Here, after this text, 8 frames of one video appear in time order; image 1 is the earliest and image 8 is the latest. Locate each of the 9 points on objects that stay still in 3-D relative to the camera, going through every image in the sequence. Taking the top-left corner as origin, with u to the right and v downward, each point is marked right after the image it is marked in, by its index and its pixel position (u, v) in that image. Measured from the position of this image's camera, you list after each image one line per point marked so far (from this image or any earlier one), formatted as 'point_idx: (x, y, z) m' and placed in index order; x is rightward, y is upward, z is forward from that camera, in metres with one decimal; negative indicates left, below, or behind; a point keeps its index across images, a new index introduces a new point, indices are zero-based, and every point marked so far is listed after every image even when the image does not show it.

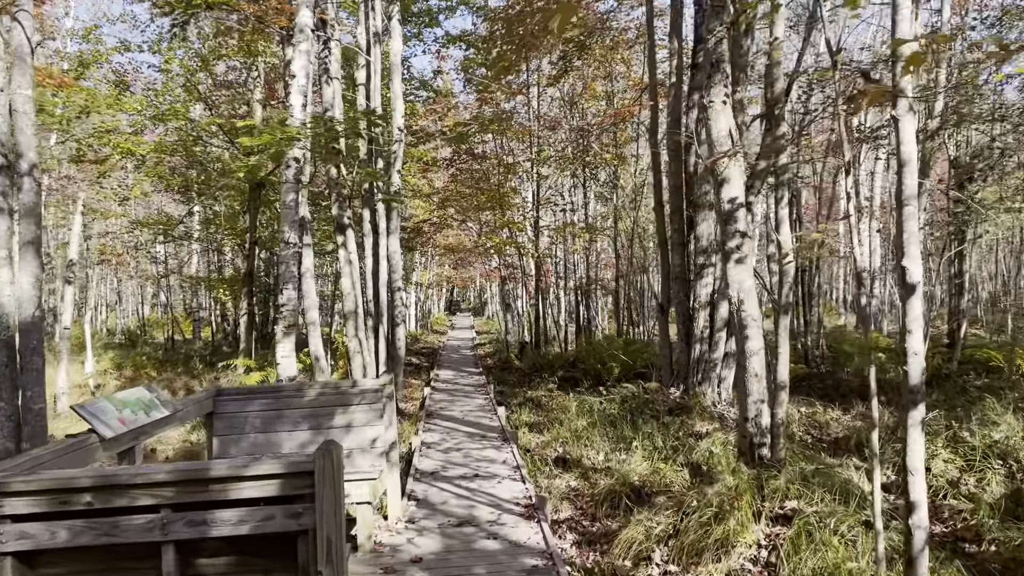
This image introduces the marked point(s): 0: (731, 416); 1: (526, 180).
0: (+2.1, -1.3, +8.2) m
1: (+0.3, +2.2, +16.8) m
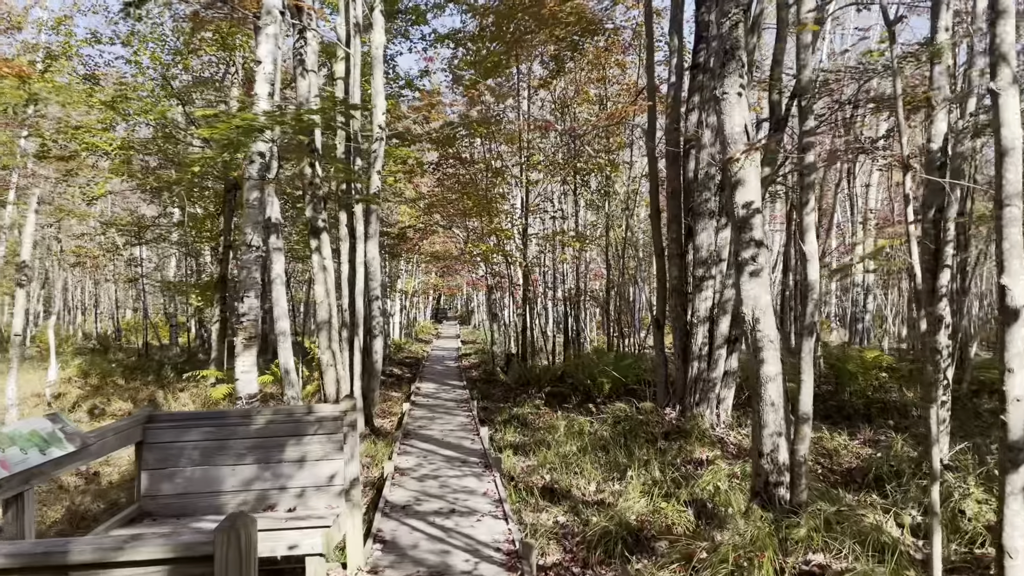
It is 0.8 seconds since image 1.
0: (+2.0, -1.4, +7.6) m
1: (+0.1, +2.0, +16.1) m
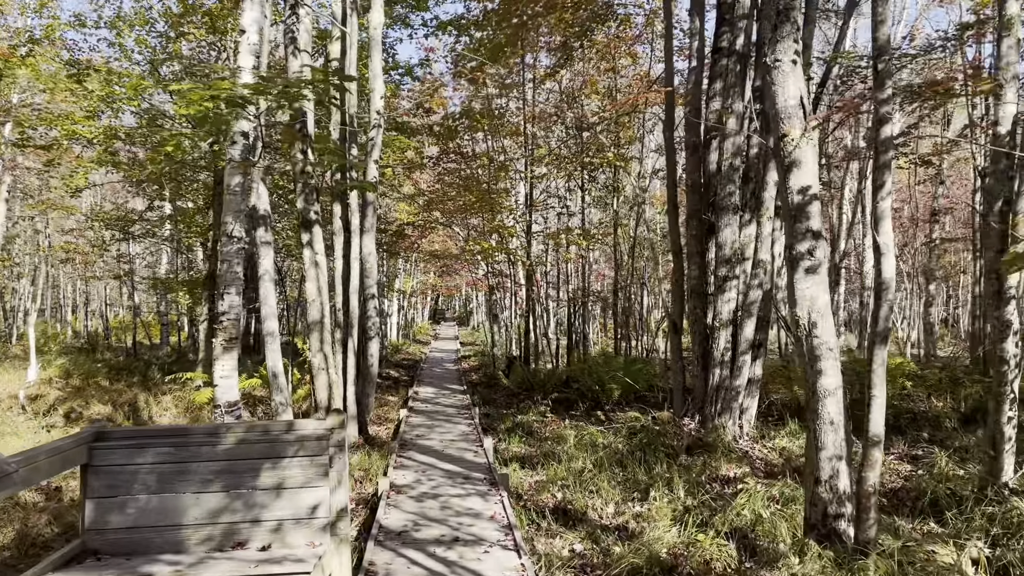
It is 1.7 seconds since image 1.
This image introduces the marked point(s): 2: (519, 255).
0: (+2.0, -1.4, +6.9) m
1: (+0.1, +2.0, +15.5) m
2: (+0.1, +0.6, +14.7) m
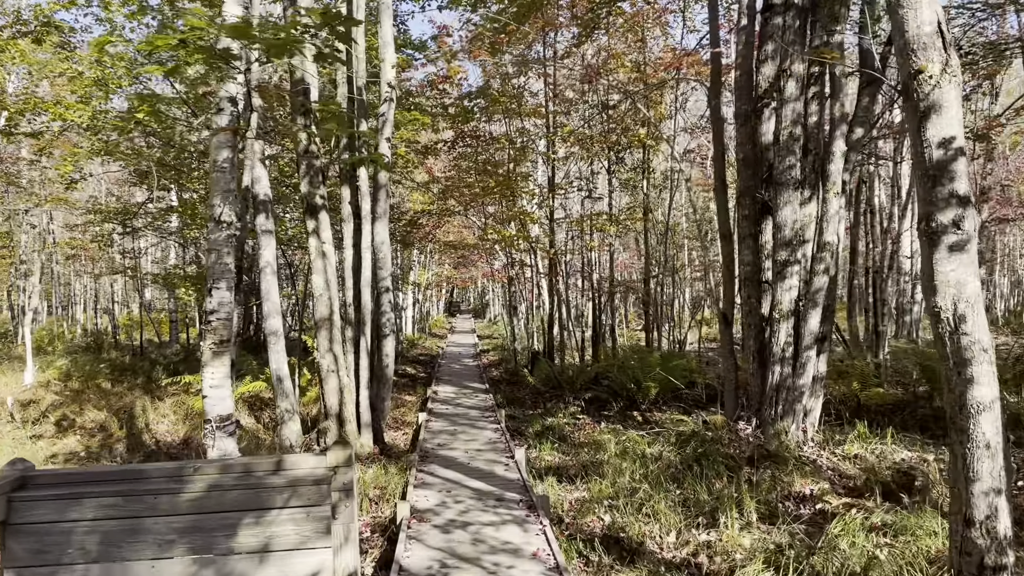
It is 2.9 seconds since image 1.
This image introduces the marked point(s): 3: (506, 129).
0: (+2.3, -1.3, +6.0) m
1: (+0.5, +2.1, +14.6) m
2: (+0.5, +0.7, +13.8) m
3: (-0.1, +2.6, +13.8) m
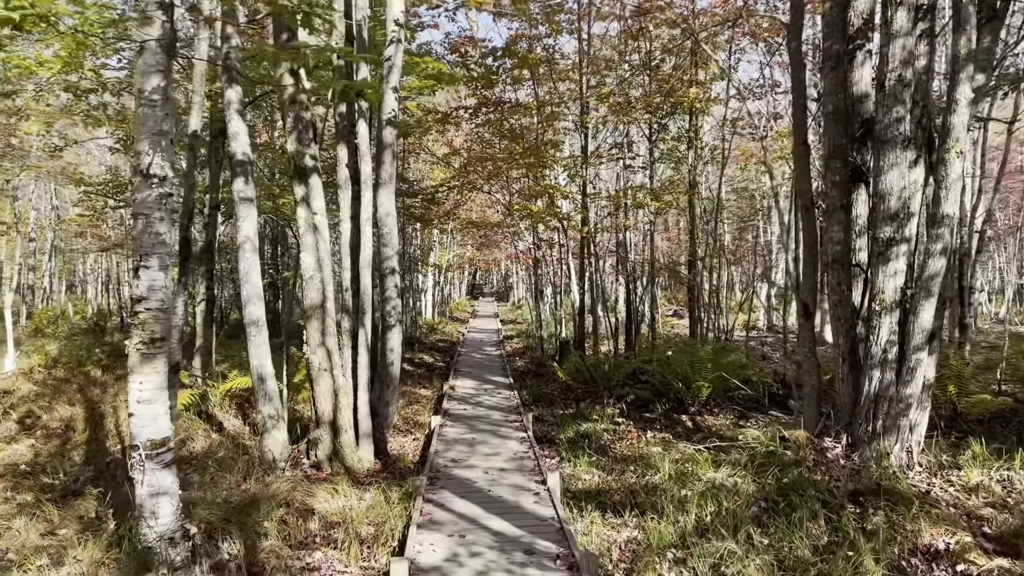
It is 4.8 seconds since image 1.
0: (+2.5, -1.2, +4.6) m
1: (+0.9, +2.4, +13.1) m
2: (+0.9, +1.0, +12.4) m
3: (+0.3, +2.9, +12.4) m
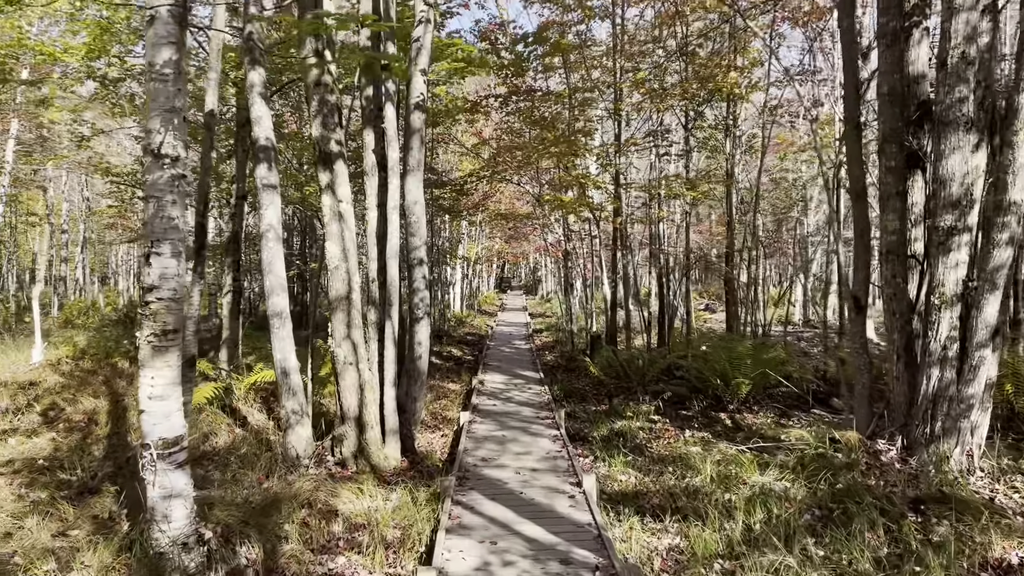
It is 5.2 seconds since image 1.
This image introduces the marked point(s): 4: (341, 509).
0: (+2.7, -1.2, +4.3) m
1: (+1.4, +2.5, +12.8) m
2: (+1.3, +1.1, +12.1) m
3: (+0.8, +3.0, +12.0) m
4: (-1.0, -1.2, +4.7) m
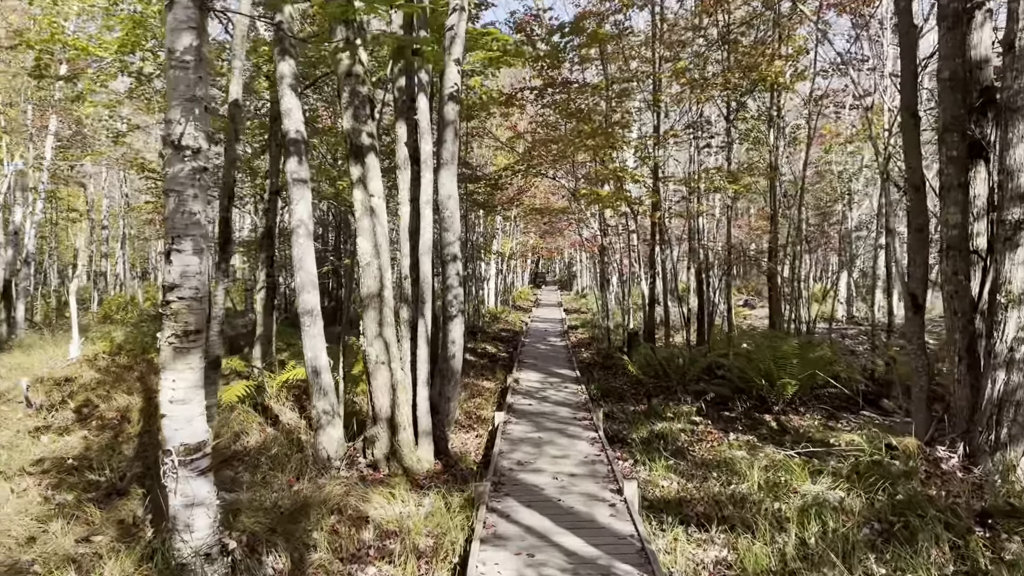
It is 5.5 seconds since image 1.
0: (+2.9, -1.2, +3.9) m
1: (+1.9, +2.6, +12.5) m
2: (+1.8, +1.1, +11.8) m
3: (+1.3, +3.0, +11.8) m
4: (-0.8, -1.2, +4.5) m
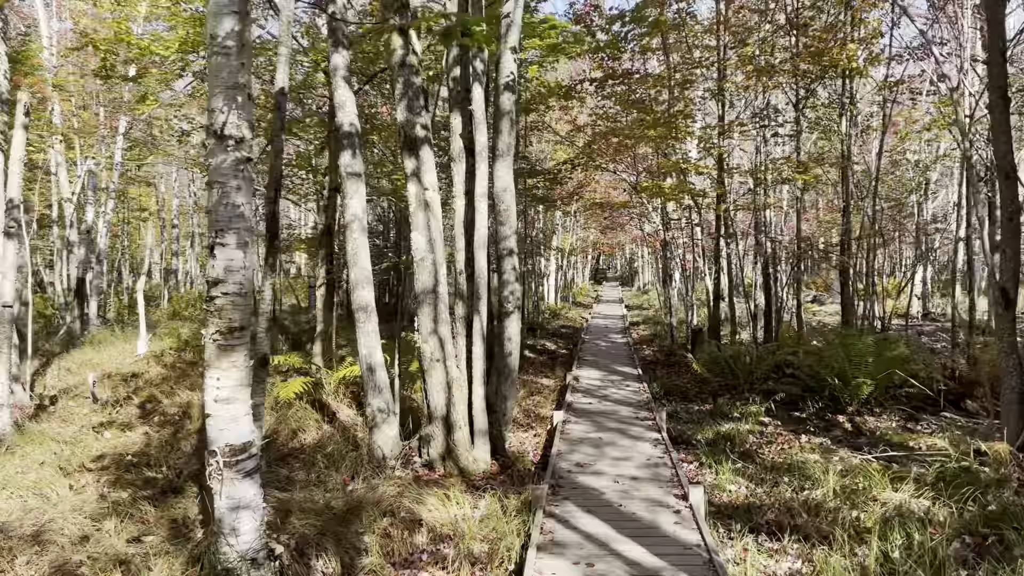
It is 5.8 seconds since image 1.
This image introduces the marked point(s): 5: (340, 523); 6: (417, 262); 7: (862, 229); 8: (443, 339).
0: (+3.1, -1.1, +3.5) m
1: (+2.8, +2.6, +12.1) m
2: (+2.7, +1.2, +11.4) m
3: (+2.1, +3.1, +11.4) m
4: (-0.4, -1.2, +4.3) m
5: (-0.8, -1.2, +4.1) m
6: (-0.6, +0.2, +5.5) m
7: (+4.4, +0.8, +10.5) m
8: (-0.5, -0.3, +5.6) m
